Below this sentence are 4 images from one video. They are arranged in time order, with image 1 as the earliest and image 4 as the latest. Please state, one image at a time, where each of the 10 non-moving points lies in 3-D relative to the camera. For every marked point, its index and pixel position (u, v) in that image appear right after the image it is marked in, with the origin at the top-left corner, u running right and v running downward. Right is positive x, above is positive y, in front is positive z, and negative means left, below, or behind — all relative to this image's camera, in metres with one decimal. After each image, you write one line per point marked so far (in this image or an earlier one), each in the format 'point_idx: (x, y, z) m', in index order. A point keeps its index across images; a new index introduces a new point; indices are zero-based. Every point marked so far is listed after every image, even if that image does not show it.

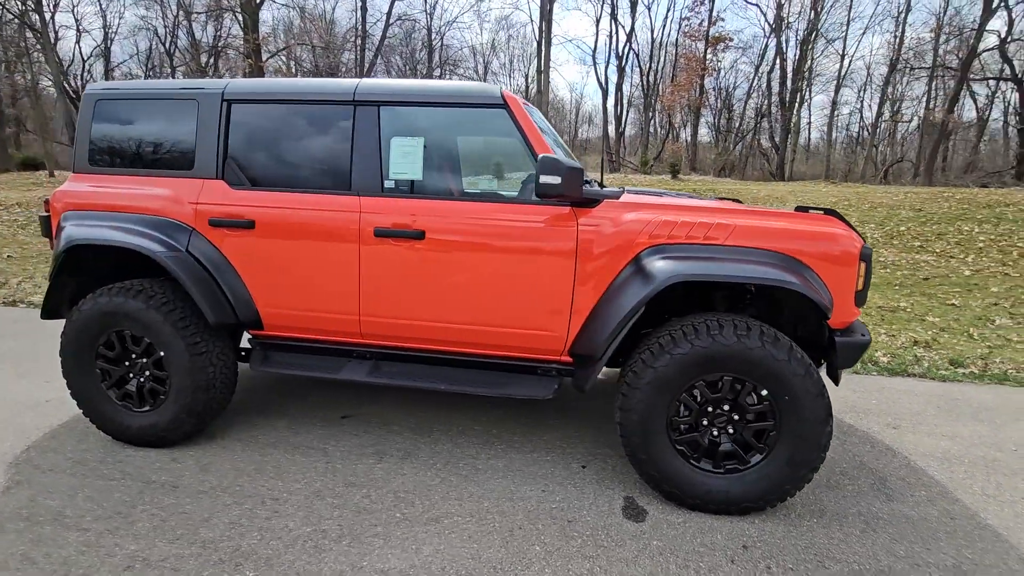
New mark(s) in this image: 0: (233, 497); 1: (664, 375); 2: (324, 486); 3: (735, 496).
0: (-1.5, -1.1, +2.7) m
1: (+0.8, -0.4, +2.5) m
2: (-1.0, -1.1, +2.8) m
3: (+1.1, -1.1, +2.6) m
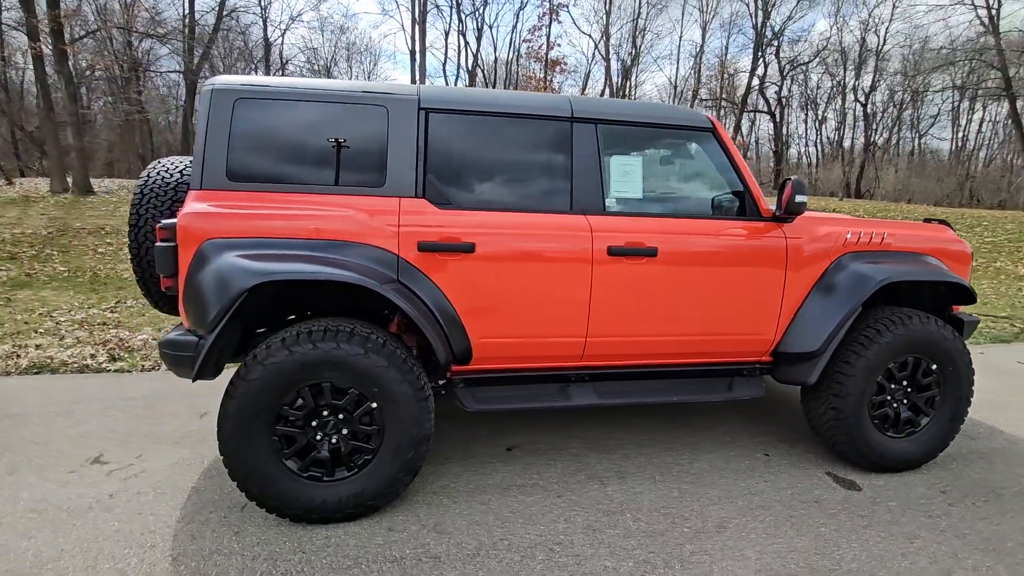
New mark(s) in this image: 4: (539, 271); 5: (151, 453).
0: (0.0, -1.3, +2.4) m
1: (+2.2, -0.4, +3.0) m
2: (+0.4, -1.2, +2.7) m
3: (+2.5, -1.0, +3.1) m
4: (+0.2, +0.1, +2.7) m
5: (-2.3, -1.1, +3.2) m
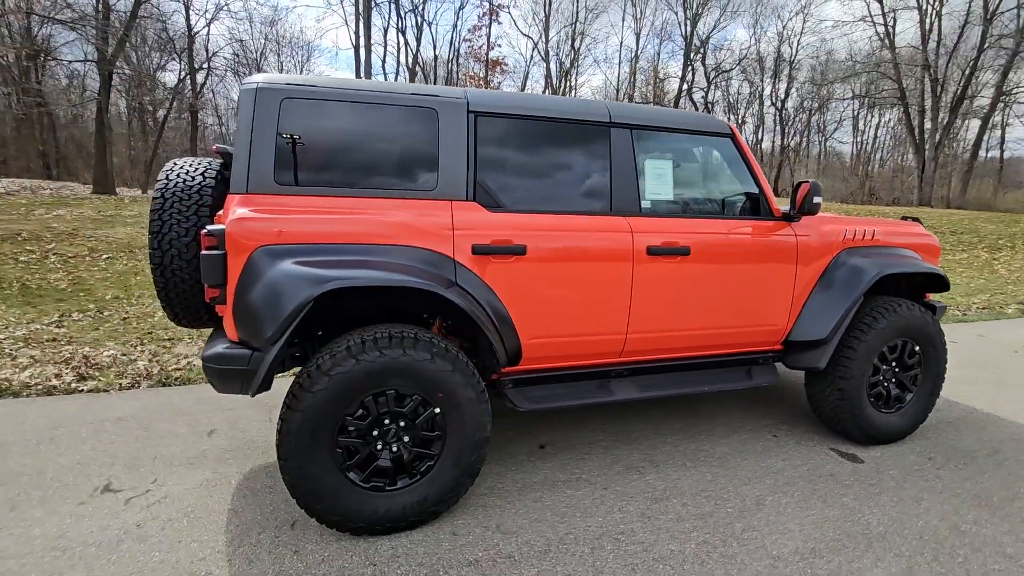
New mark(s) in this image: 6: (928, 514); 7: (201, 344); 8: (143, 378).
0: (+0.4, -1.3, +2.5) m
1: (+2.4, -0.4, +3.3) m
2: (+0.7, -1.2, +2.8) m
3: (+2.8, -1.0, +3.5) m
4: (+0.4, +0.1, +2.8) m
5: (-2.1, -1.1, +3.0) m
6: (+2.4, -1.3, +2.8) m
7: (-3.3, -0.6, +5.3) m
8: (-3.3, -0.8, +4.4) m
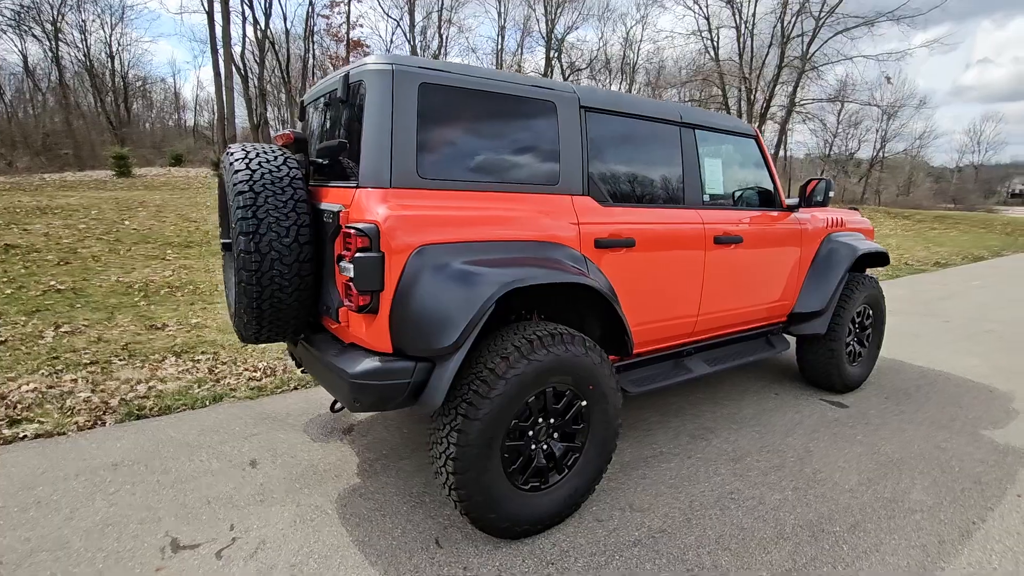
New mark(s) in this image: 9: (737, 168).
0: (+1.1, -1.2, +2.7) m
1: (+2.8, -0.2, +4.1) m
2: (+1.4, -1.1, +3.1) m
3: (+3.1, -0.8, +4.4) m
4: (+1.0, +0.2, +3.1) m
5: (-1.4, -1.2, +2.5) m
6: (+2.9, -1.1, +3.6) m
7: (-3.3, -0.7, +4.4) m
8: (-2.9, -0.9, +3.6) m
9: (+1.7, +0.9, +3.7) m
